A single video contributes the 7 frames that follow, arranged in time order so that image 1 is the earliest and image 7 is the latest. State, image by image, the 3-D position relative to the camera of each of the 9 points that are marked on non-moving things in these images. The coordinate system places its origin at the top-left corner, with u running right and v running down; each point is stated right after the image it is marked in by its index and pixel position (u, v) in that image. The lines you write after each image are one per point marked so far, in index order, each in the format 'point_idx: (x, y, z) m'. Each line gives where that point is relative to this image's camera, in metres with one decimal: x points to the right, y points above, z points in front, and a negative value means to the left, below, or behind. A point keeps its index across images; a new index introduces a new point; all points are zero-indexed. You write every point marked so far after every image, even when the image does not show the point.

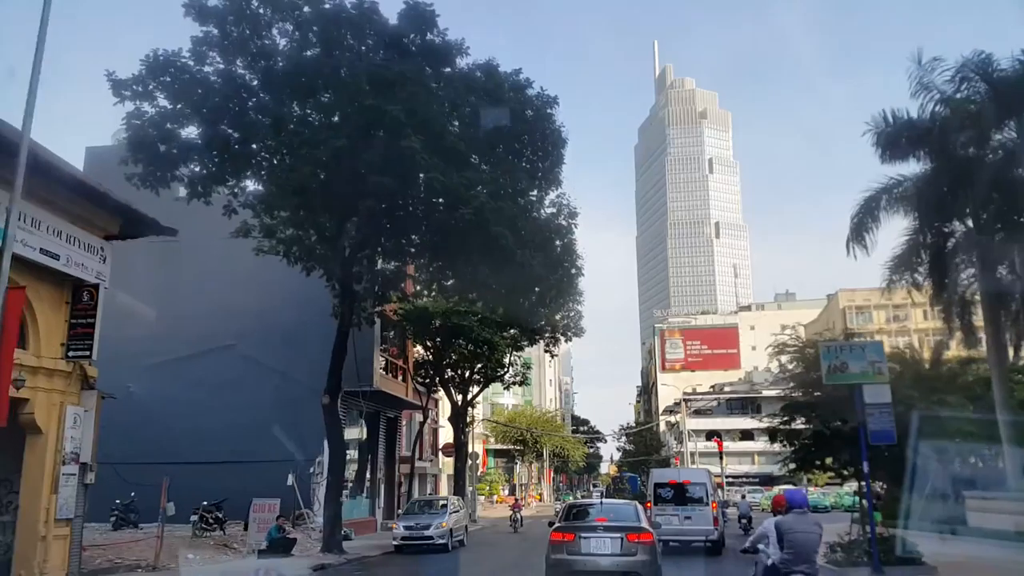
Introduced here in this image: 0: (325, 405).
0: (-3.5, -2.2, +19.8) m
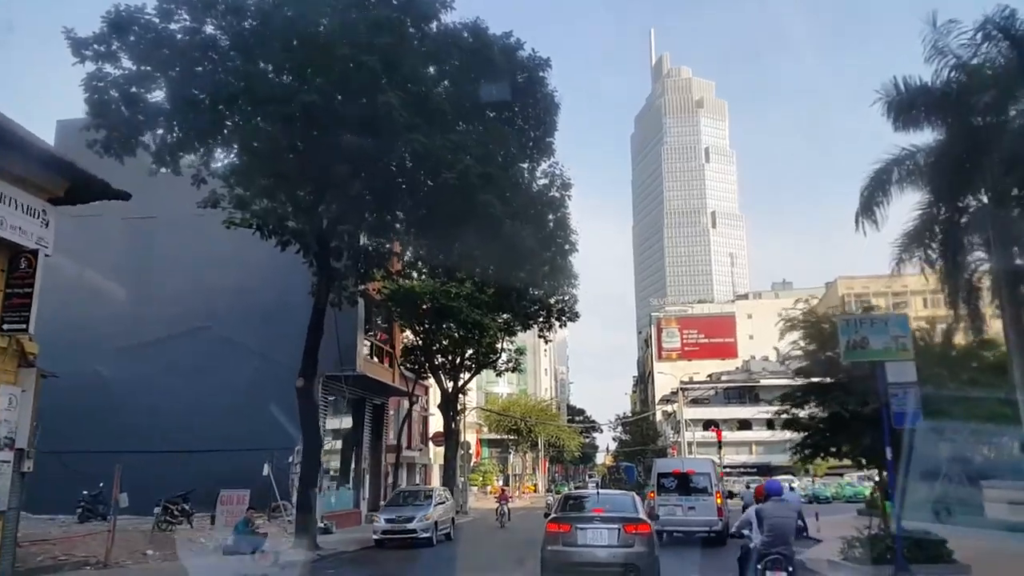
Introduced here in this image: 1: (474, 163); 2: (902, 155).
0: (-3.7, -1.7, +18.4) m
1: (-0.7, +2.3, +18.8) m
2: (+7.4, +2.5, +20.0) m
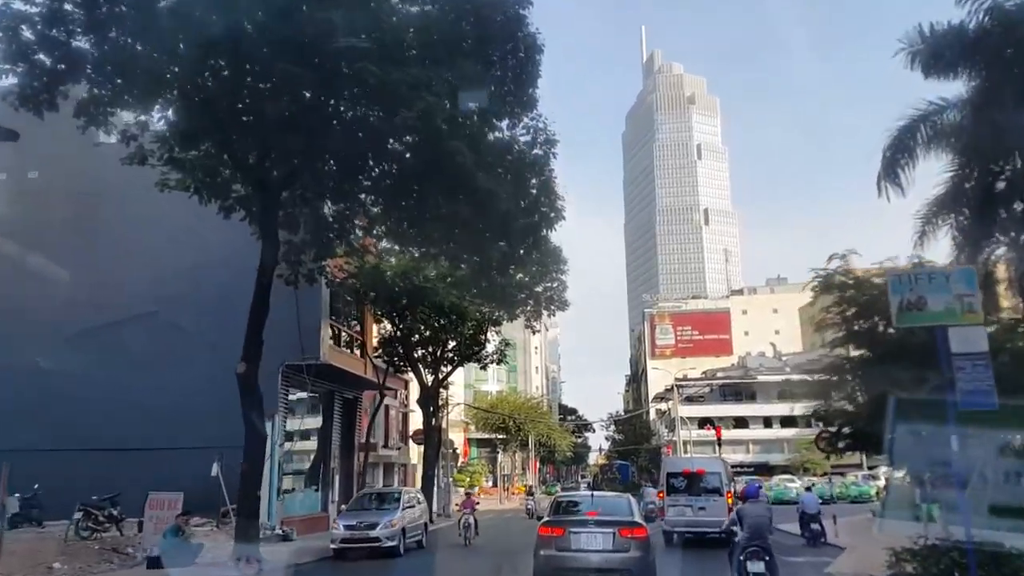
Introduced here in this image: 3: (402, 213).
0: (-4.1, -1.3, +15.8) m
1: (-1.1, +2.7, +16.2) m
2: (+7.0, +3.0, +17.5) m
3: (-1.9, +1.3, +18.3) m
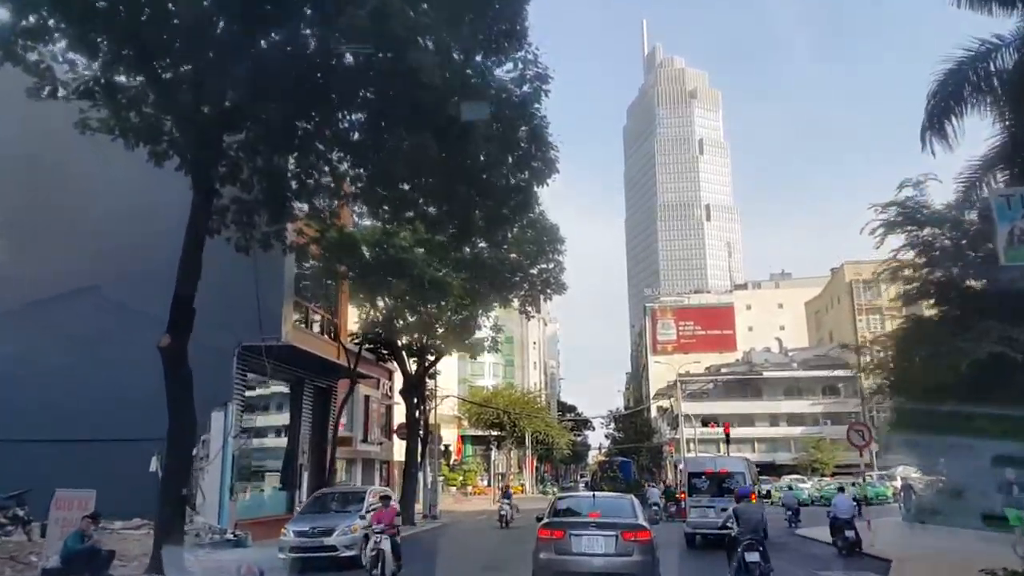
0: (-4.3, -0.8, +13.1) m
1: (-1.3, +3.3, +13.5) m
2: (+6.8, +3.5, +14.8) m
3: (-2.1, +1.8, +15.6) m
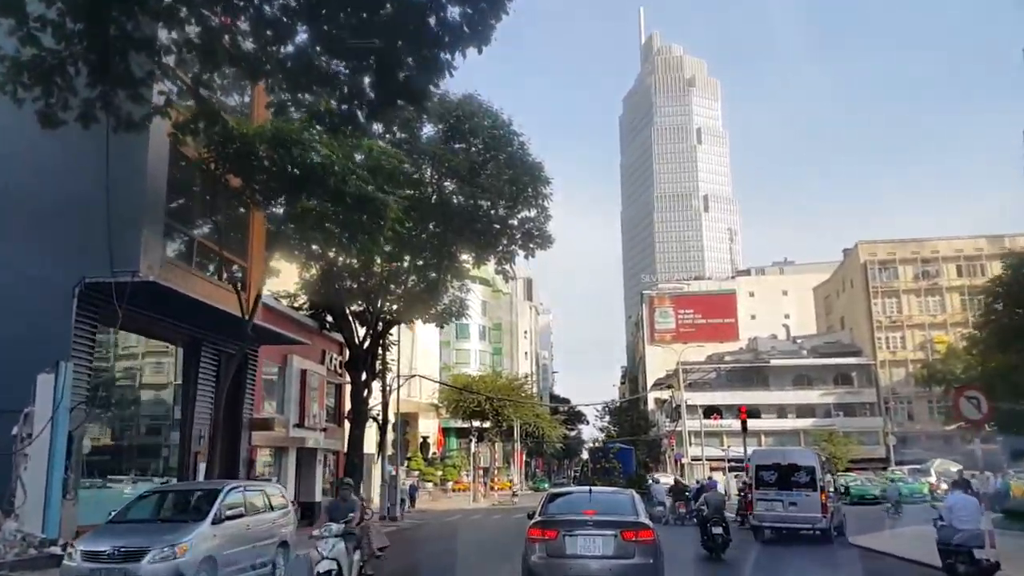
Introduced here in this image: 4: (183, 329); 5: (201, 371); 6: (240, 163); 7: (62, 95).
0: (-4.9, +0.4, +7.3) m
1: (-1.9, +4.4, +7.7) m
2: (+6.2, +4.6, +9.0) m
3: (-2.7, +3.0, +9.9) m
4: (-5.5, -0.8, +18.0) m
5: (-5.5, -1.5, +19.1) m
6: (-3.8, +1.8, +14.8) m
7: (-4.9, +2.1, +11.7) m
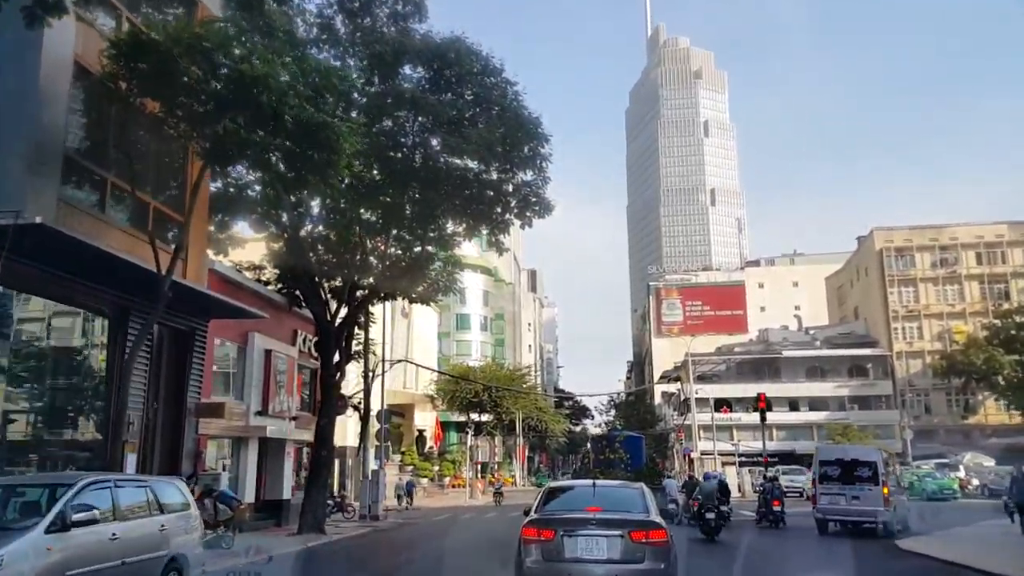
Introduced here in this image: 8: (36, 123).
0: (-5.1, +0.9, +4.6) m
1: (-2.1, +5.0, +5.0) m
2: (+6.0, +5.2, +6.2) m
3: (-2.9, +3.5, +7.1) m
4: (-5.7, -0.2, +15.2) m
5: (-5.7, -0.9, +16.4) m
6: (-4.0, +2.4, +12.0) m
7: (-5.1, +2.6, +9.0) m
8: (-5.4, +1.8, +12.3) m
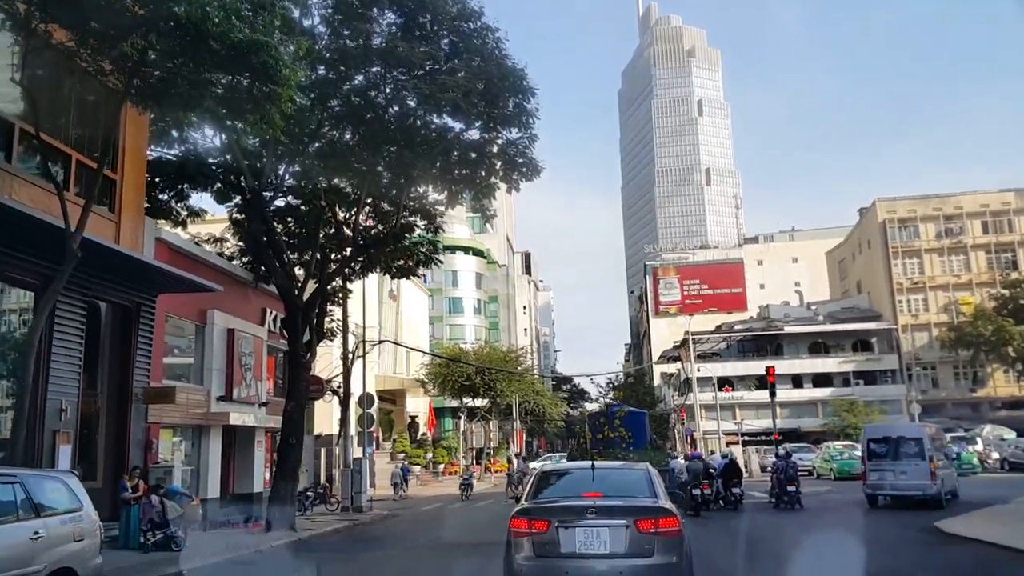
0: (-5.3, +1.2, +2.7) m
1: (-2.4, +5.3, +3.0) m
2: (+5.6, +5.7, +4.3) m
3: (-3.2, +3.9, +5.1) m
4: (-5.9, +0.2, +13.3) m
5: (-5.9, -0.5, +14.4) m
6: (-4.3, +2.7, +10.1) m
7: (-5.4, +3.0, +7.0) m
8: (-5.7, +2.1, +10.3) m
